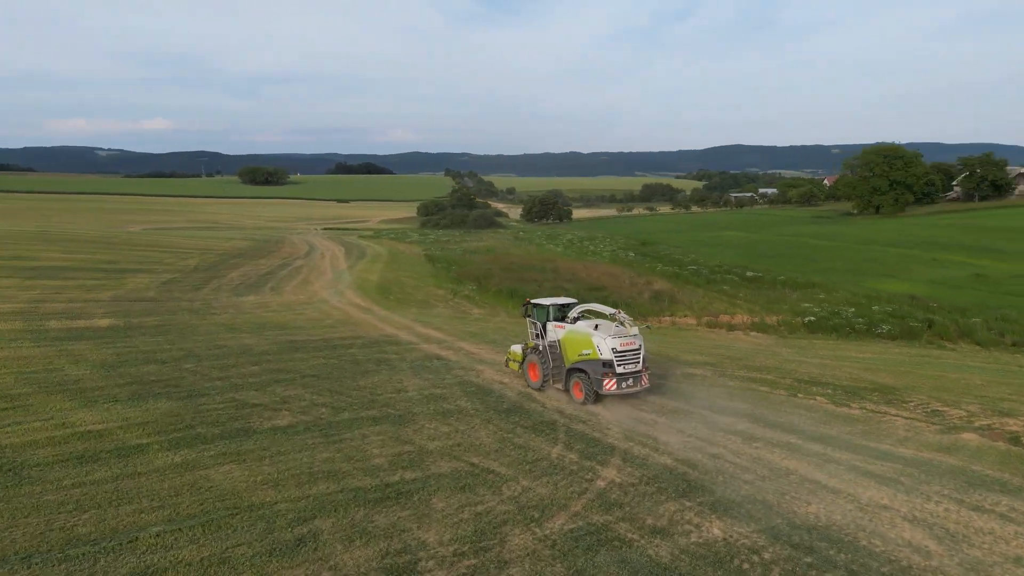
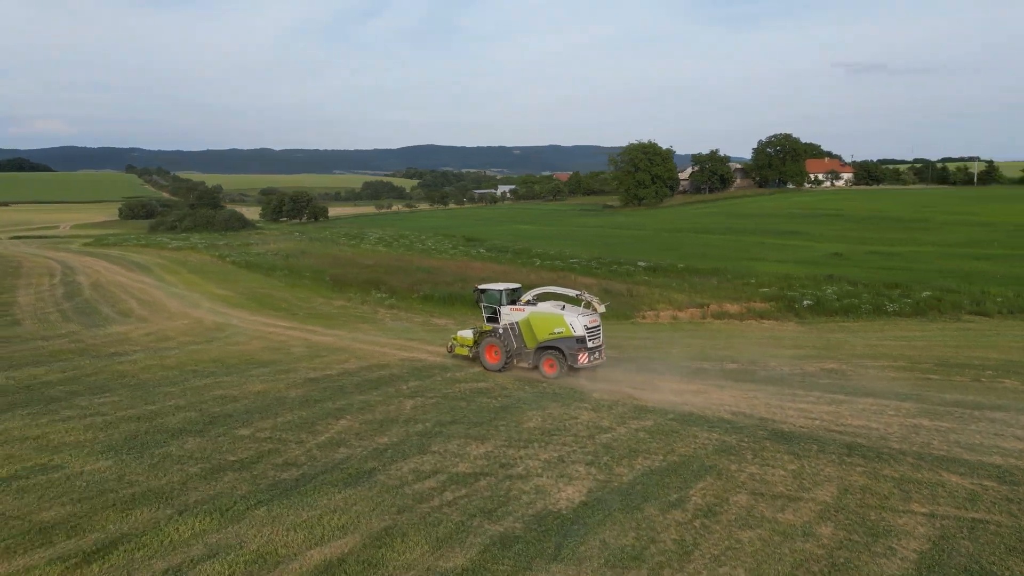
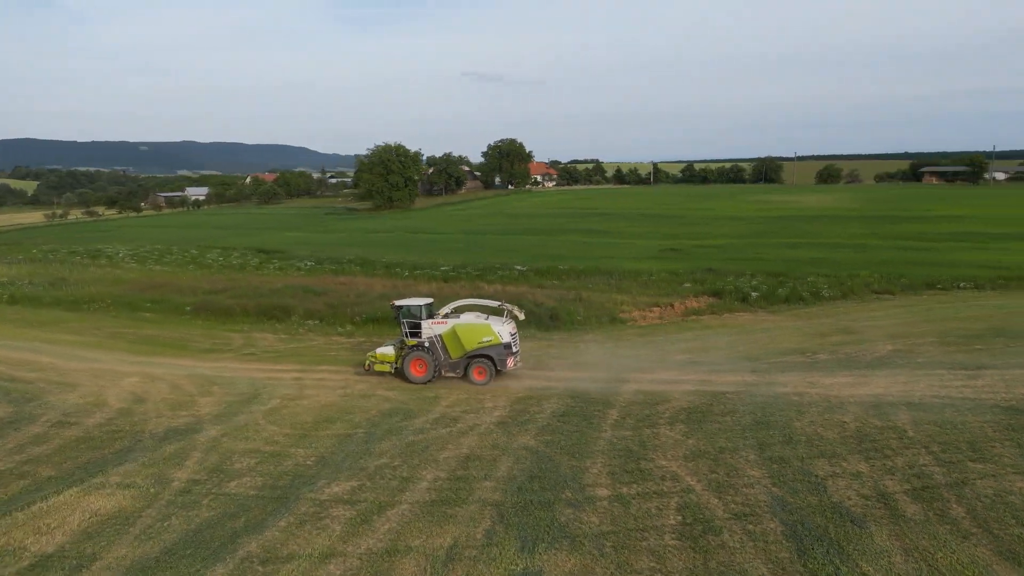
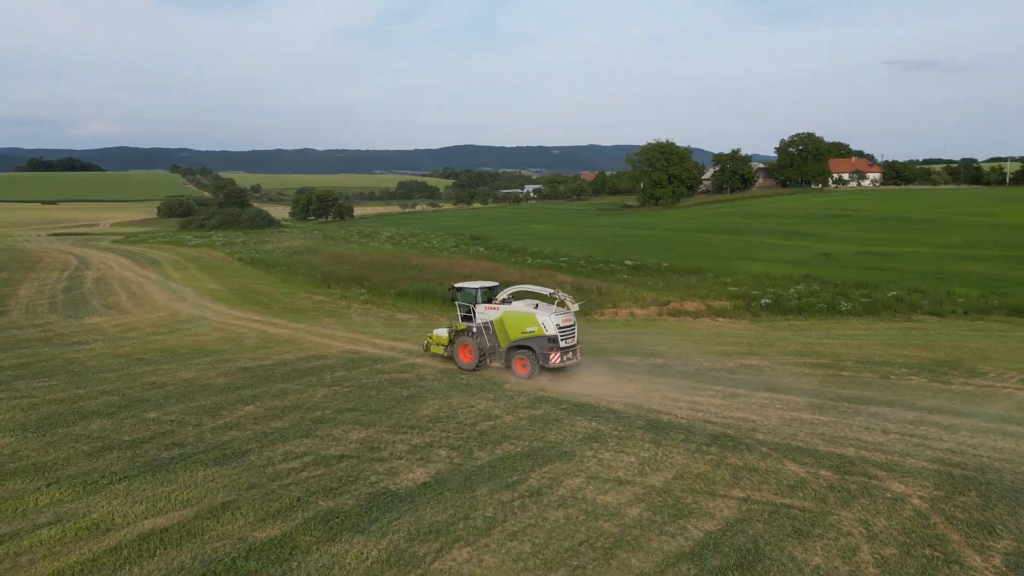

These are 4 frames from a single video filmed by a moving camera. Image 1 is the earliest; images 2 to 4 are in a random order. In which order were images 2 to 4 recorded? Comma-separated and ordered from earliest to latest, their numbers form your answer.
4, 2, 3
